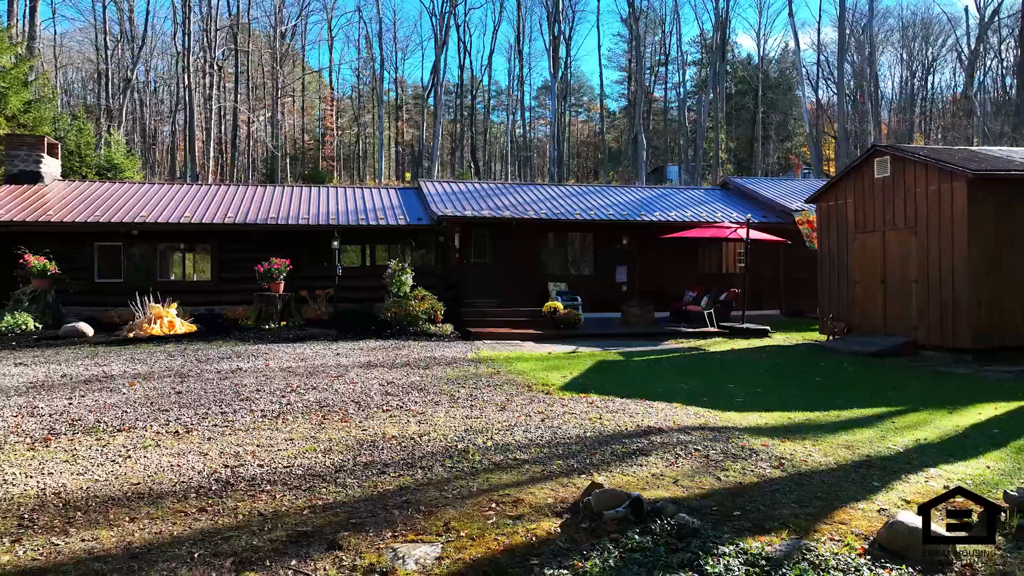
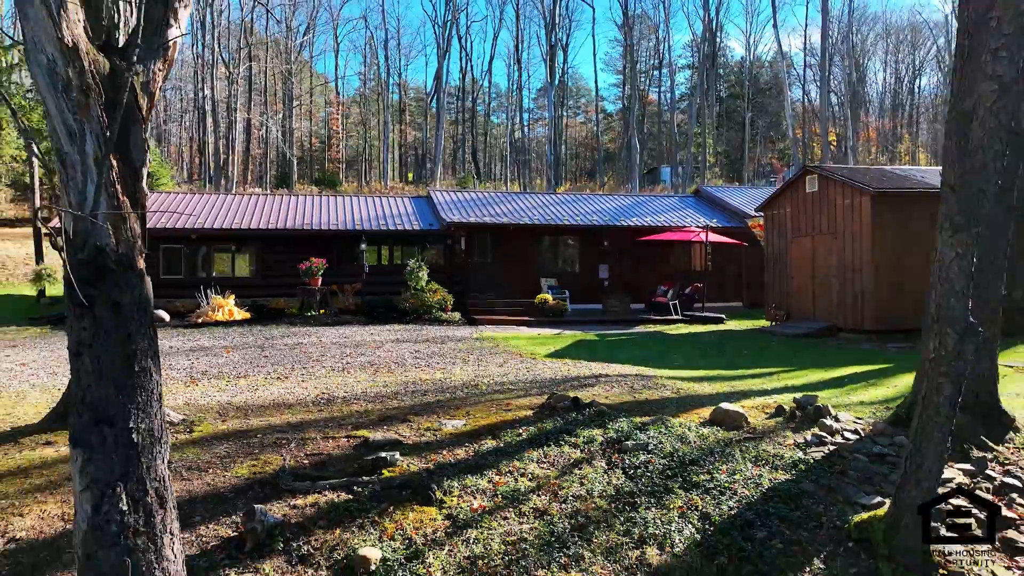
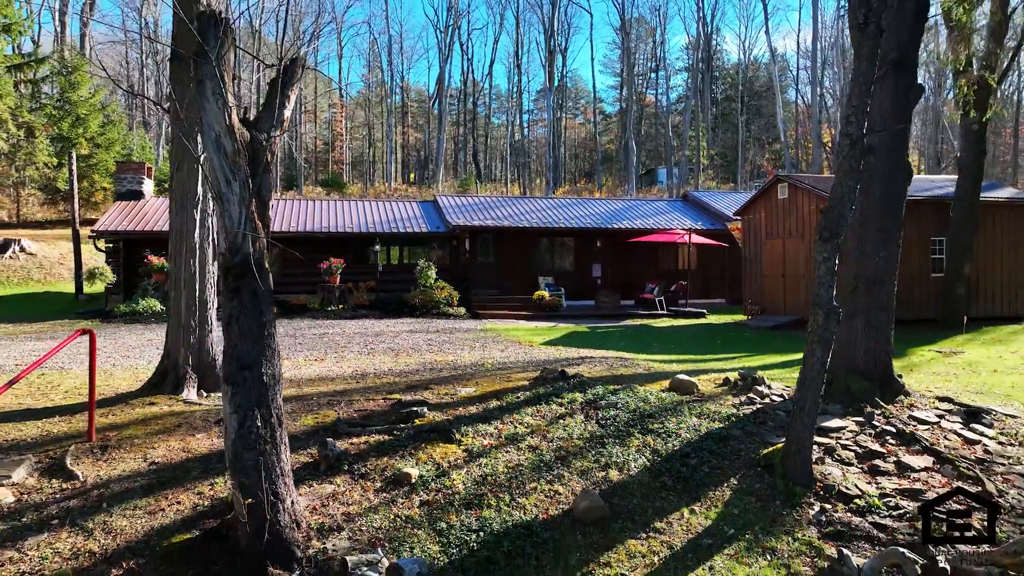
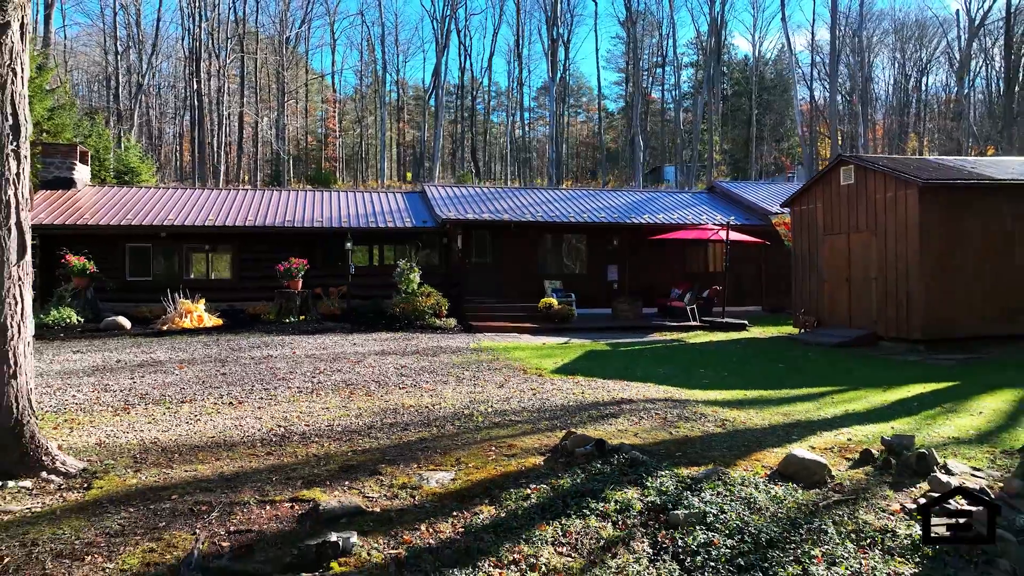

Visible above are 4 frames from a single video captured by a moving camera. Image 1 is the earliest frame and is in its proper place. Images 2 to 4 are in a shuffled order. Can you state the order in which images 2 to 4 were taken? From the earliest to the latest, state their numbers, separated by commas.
4, 2, 3
